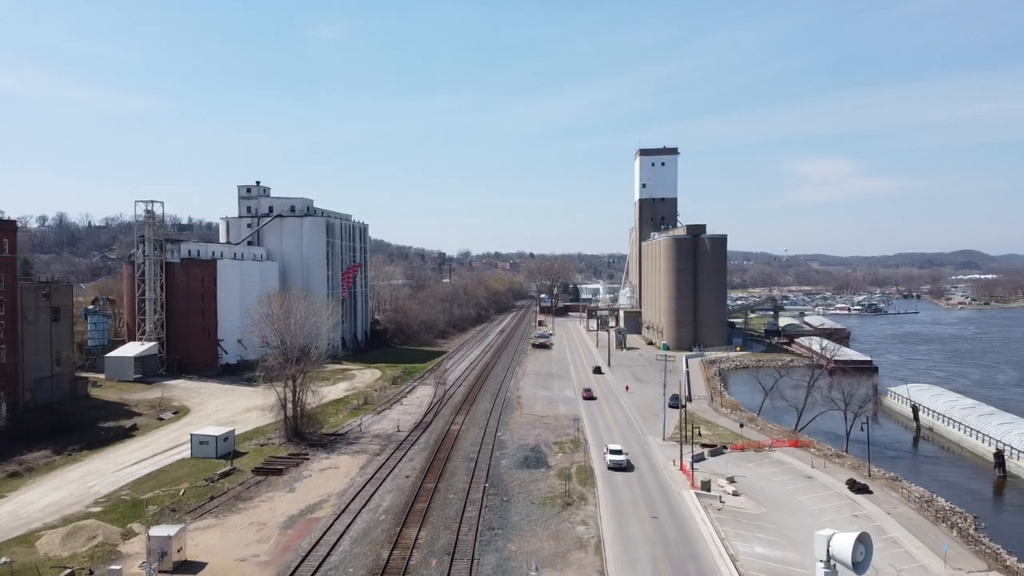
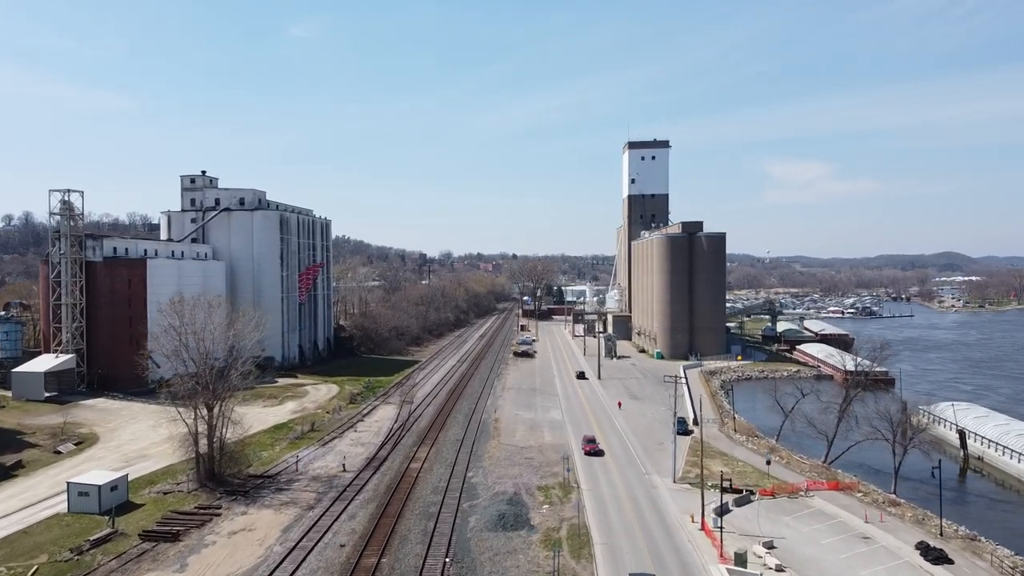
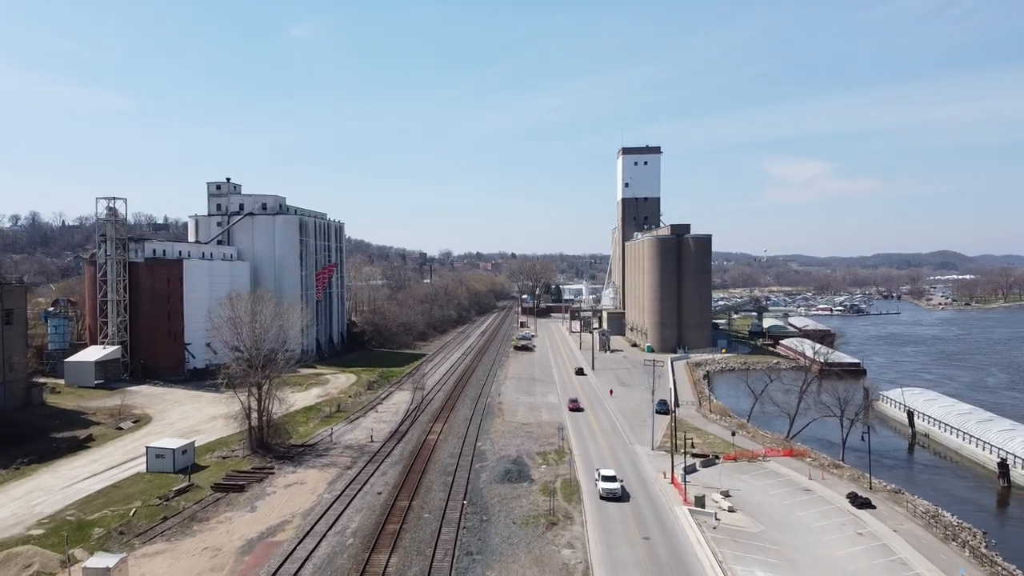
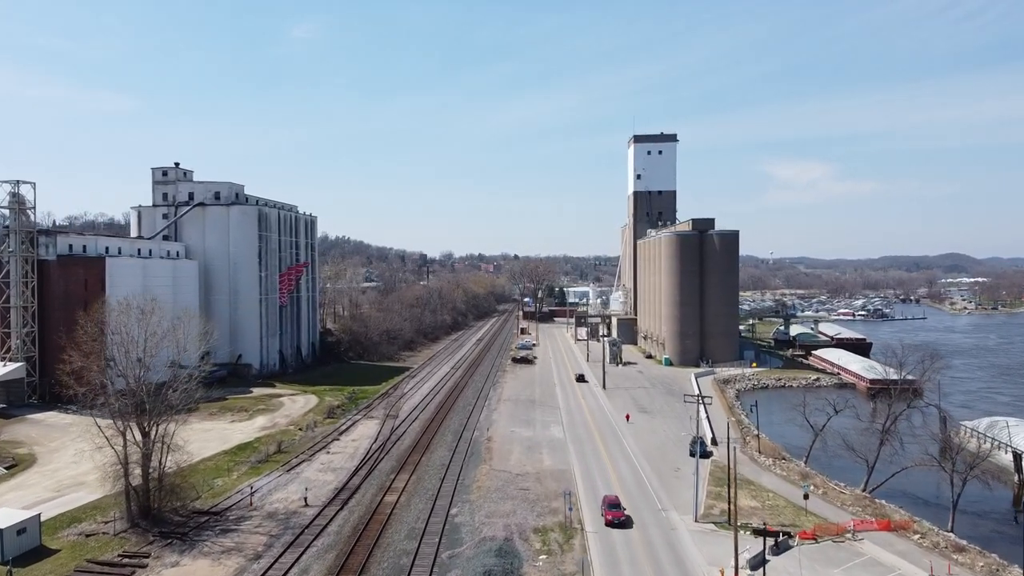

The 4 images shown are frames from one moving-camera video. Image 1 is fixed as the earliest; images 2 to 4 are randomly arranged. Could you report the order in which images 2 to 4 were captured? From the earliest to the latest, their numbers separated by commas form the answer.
3, 2, 4
